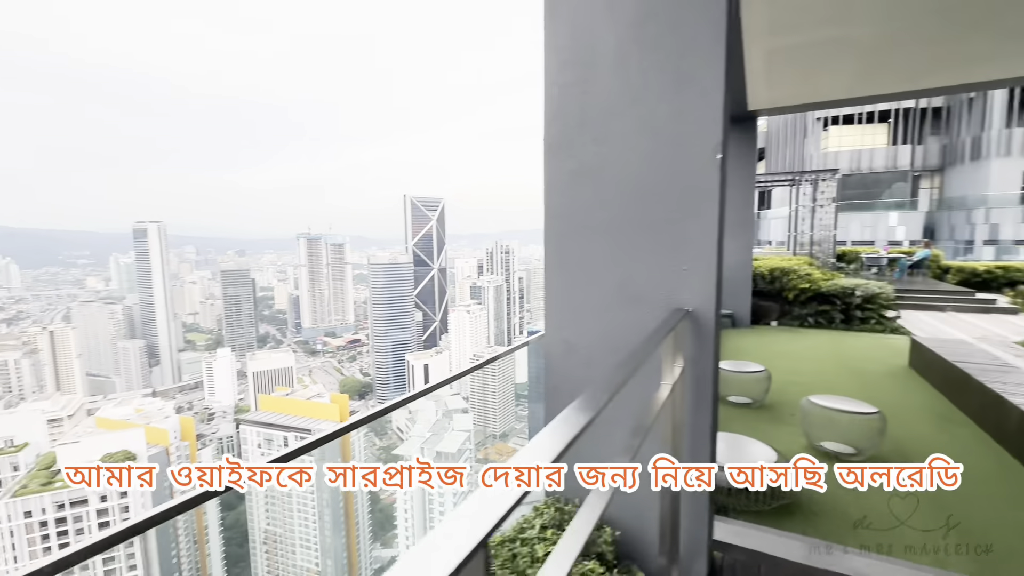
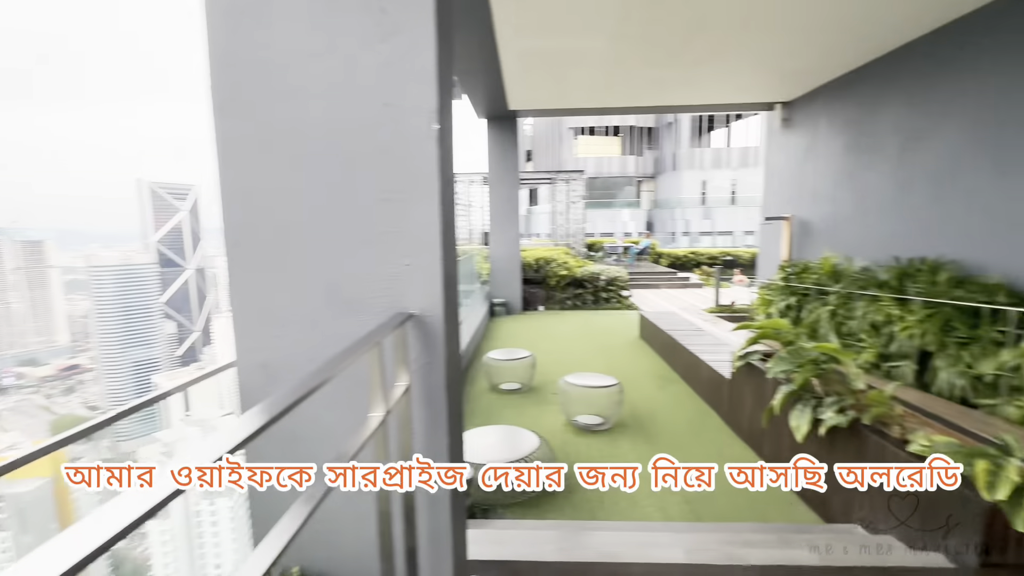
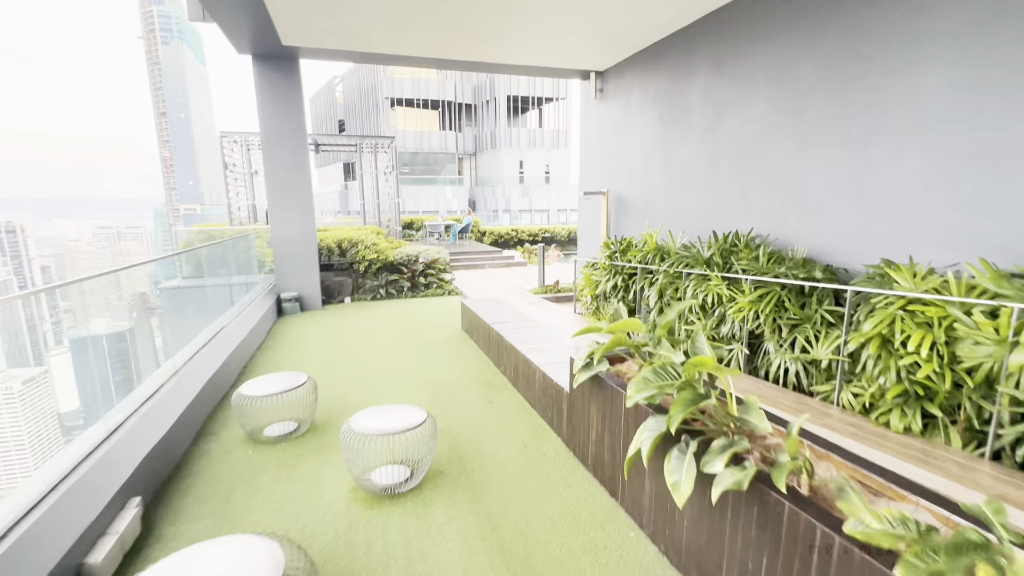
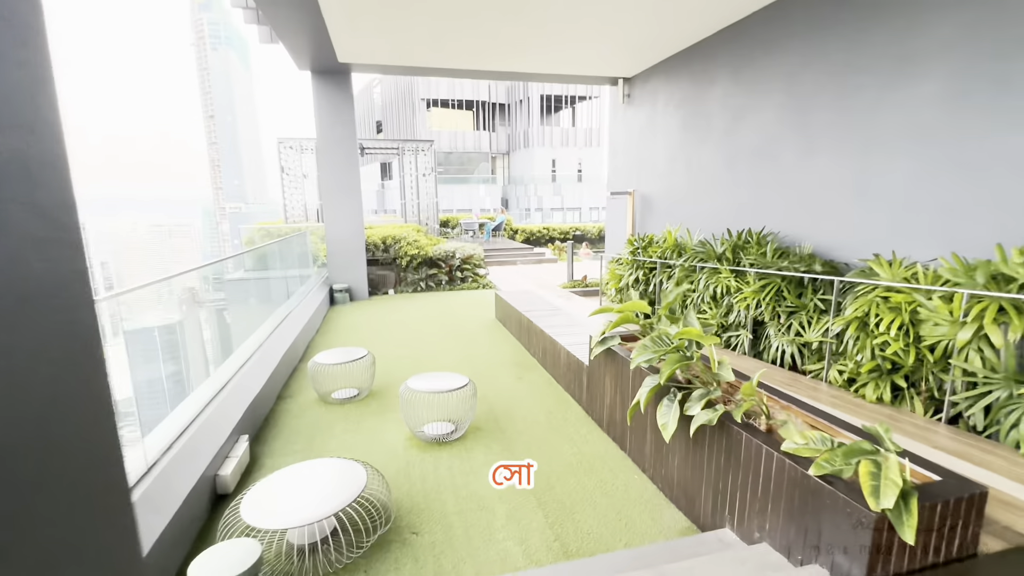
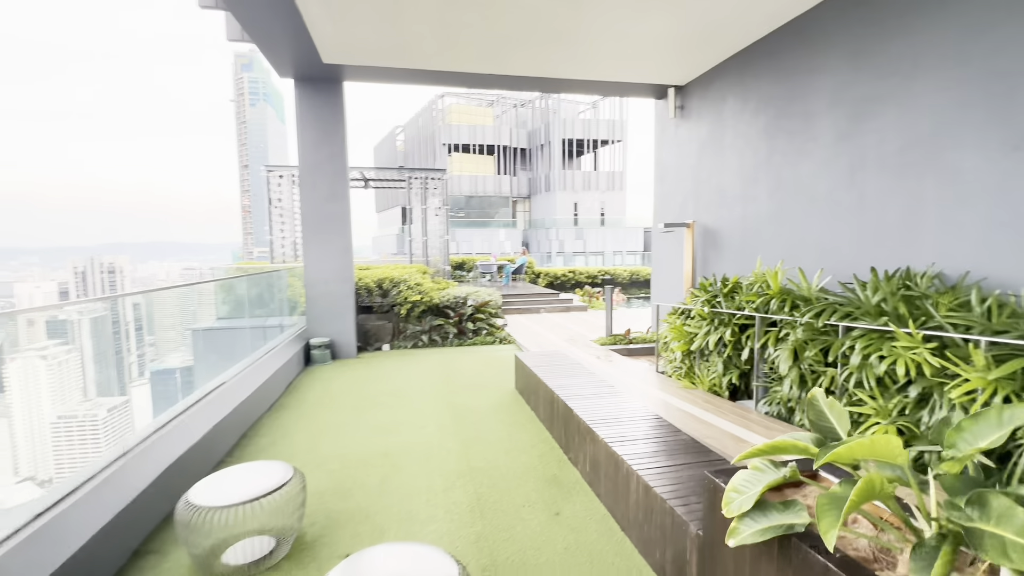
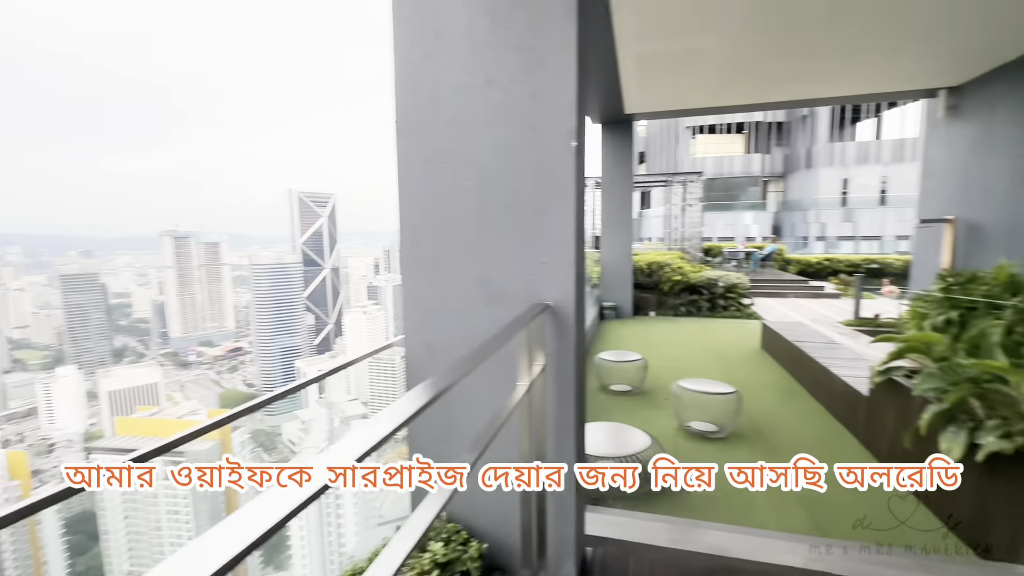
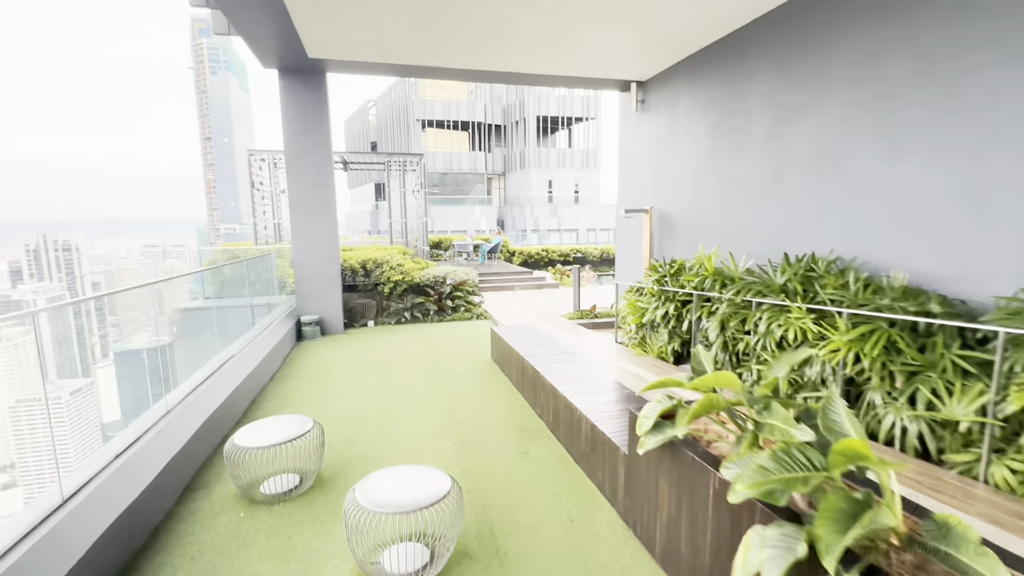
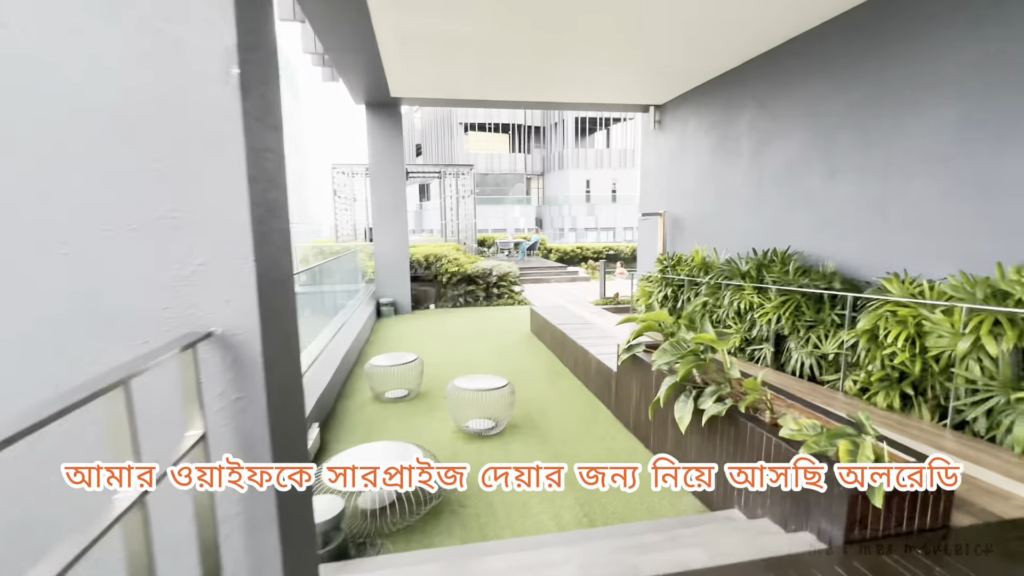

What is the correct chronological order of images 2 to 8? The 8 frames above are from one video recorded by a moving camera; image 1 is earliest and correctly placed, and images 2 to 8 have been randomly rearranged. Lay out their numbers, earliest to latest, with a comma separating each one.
6, 2, 8, 4, 3, 7, 5
